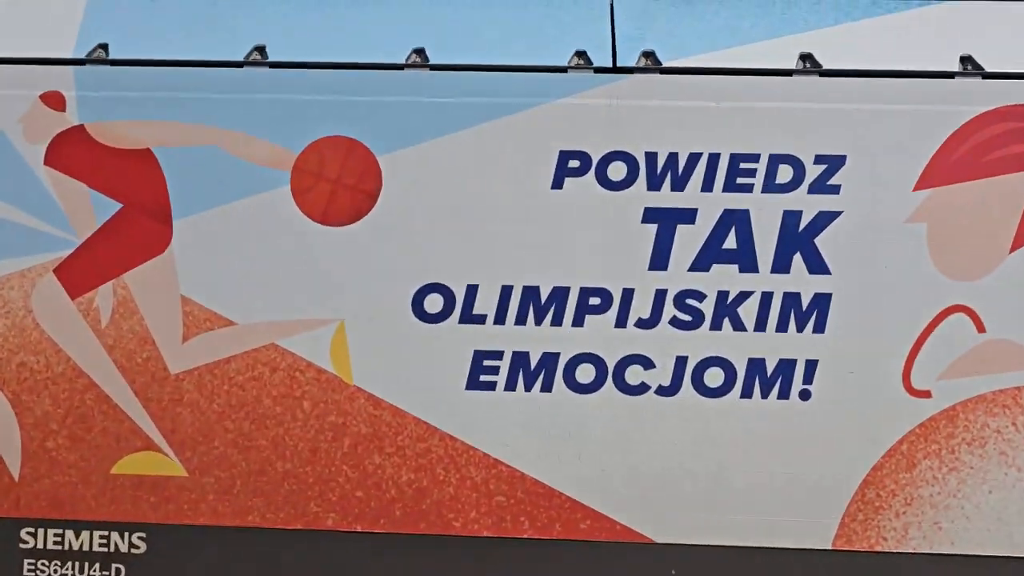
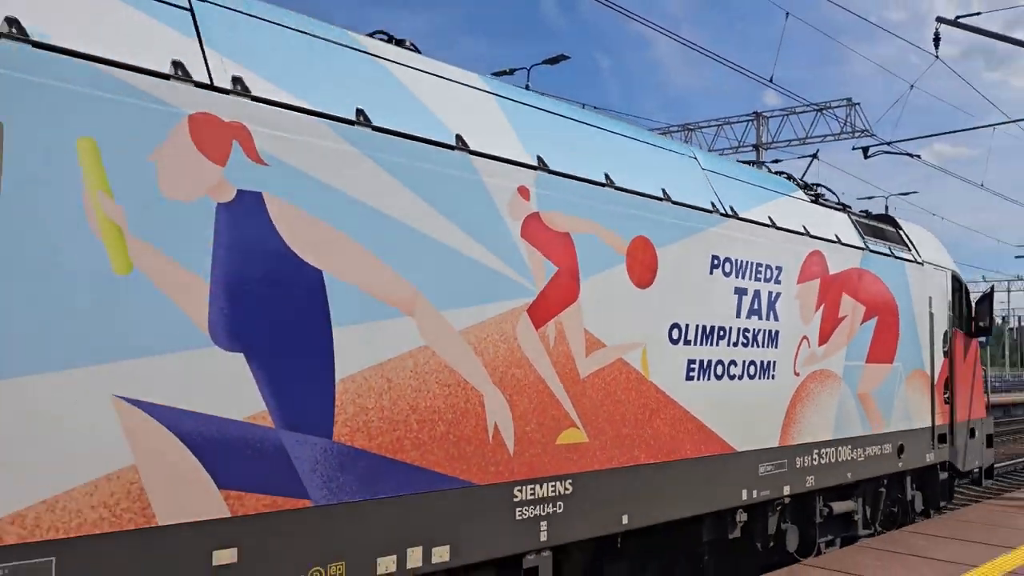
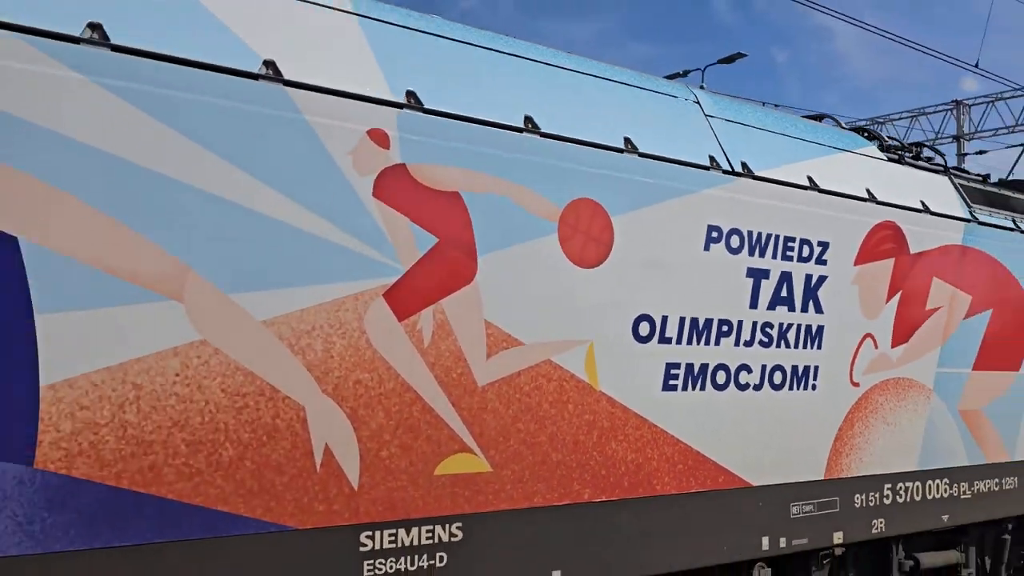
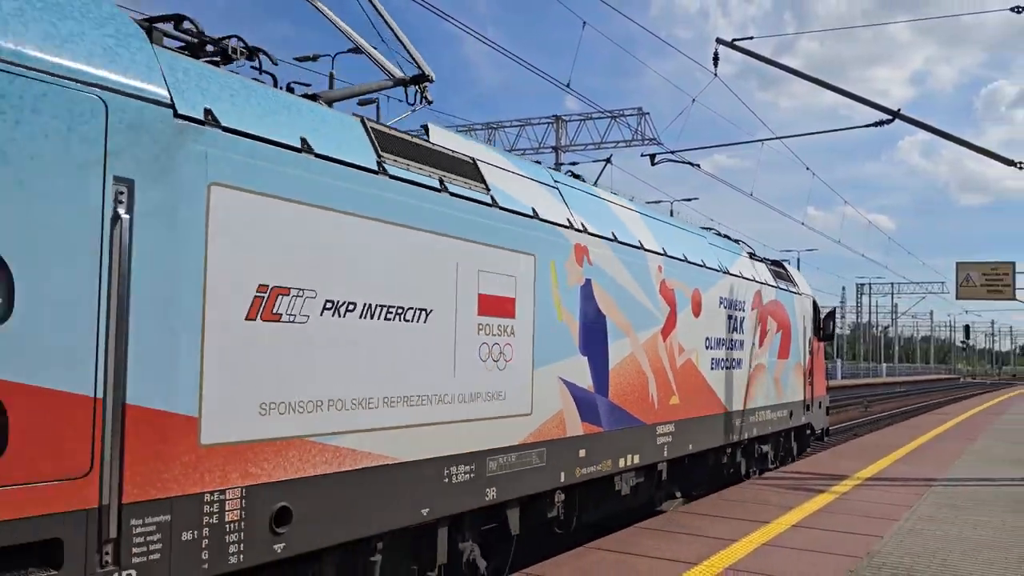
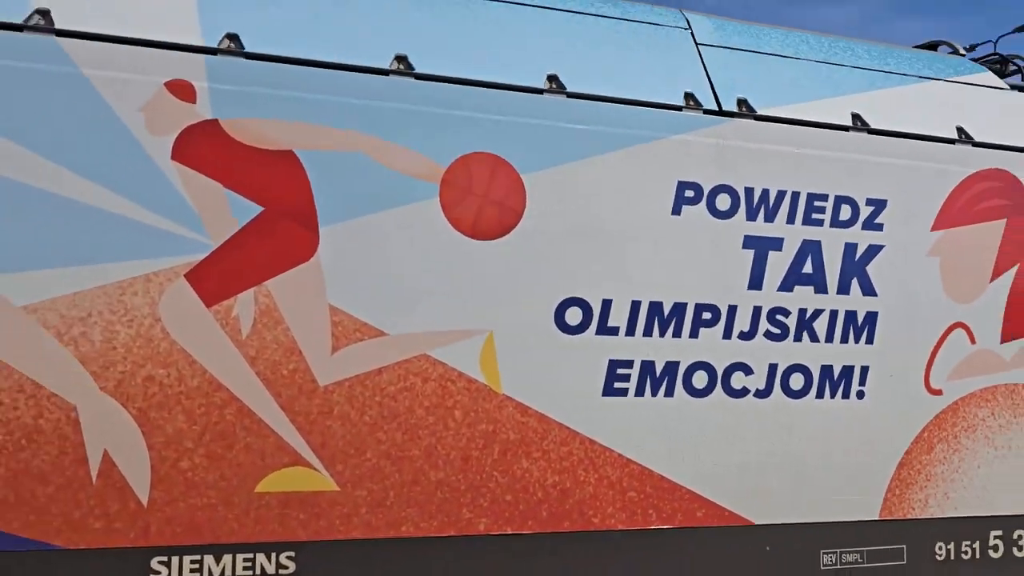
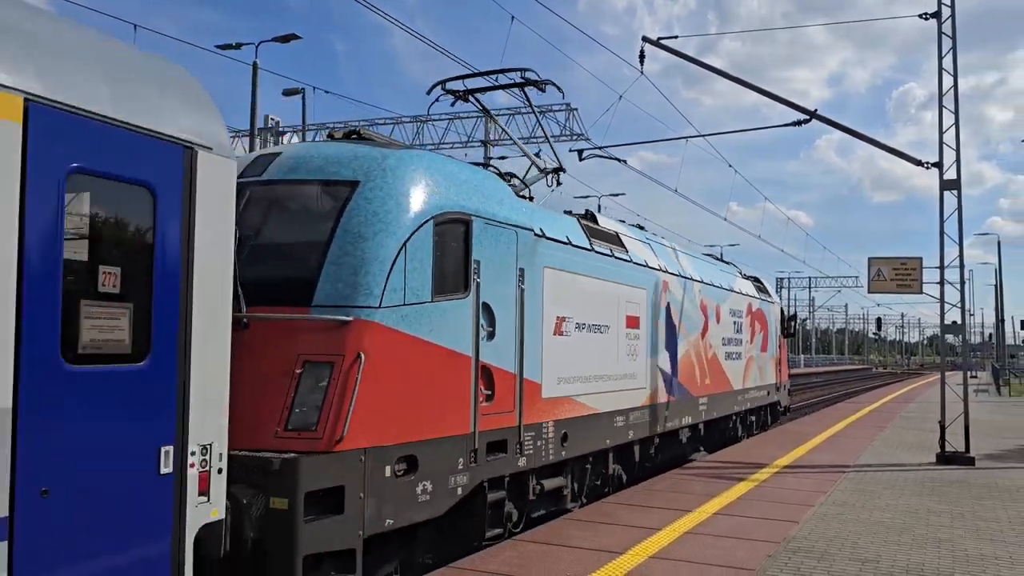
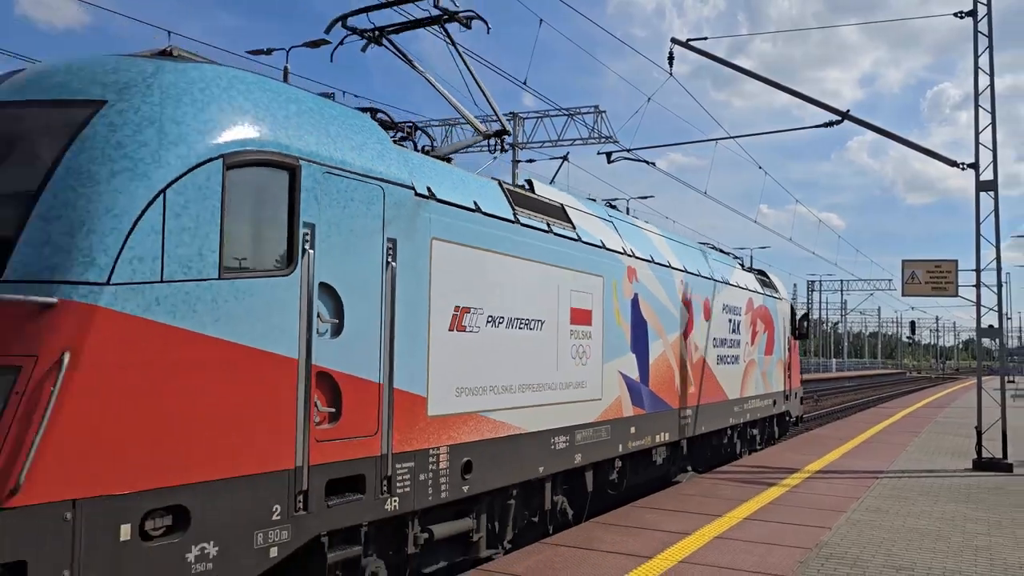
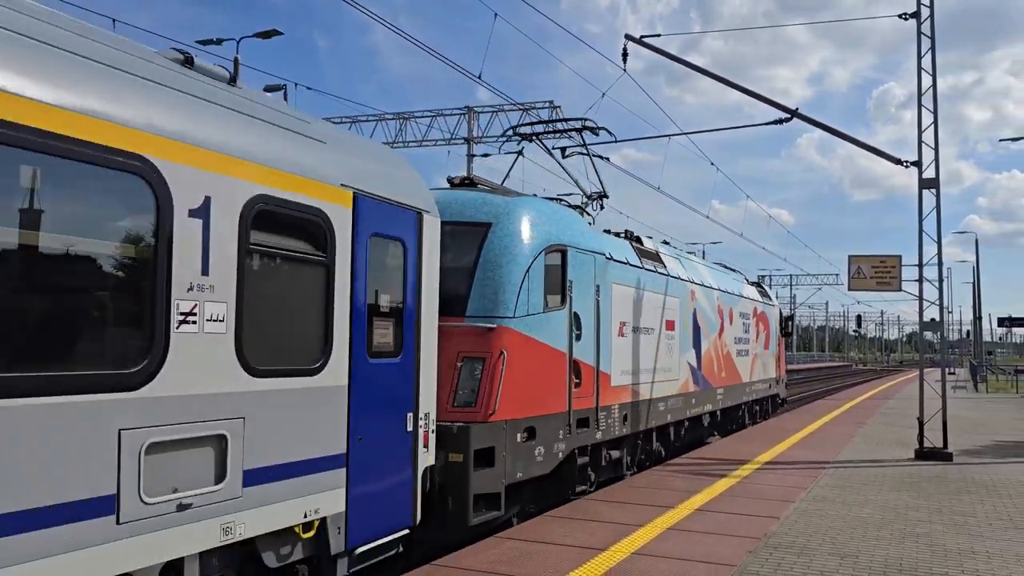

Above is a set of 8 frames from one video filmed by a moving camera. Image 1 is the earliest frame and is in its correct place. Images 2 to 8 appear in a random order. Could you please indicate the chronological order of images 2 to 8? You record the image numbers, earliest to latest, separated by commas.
5, 3, 2, 4, 7, 6, 8
